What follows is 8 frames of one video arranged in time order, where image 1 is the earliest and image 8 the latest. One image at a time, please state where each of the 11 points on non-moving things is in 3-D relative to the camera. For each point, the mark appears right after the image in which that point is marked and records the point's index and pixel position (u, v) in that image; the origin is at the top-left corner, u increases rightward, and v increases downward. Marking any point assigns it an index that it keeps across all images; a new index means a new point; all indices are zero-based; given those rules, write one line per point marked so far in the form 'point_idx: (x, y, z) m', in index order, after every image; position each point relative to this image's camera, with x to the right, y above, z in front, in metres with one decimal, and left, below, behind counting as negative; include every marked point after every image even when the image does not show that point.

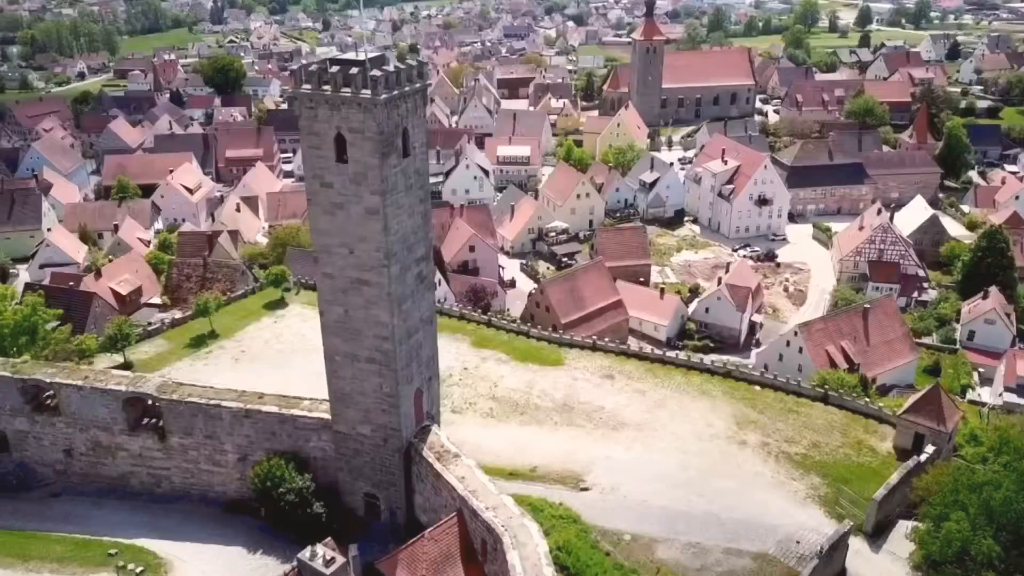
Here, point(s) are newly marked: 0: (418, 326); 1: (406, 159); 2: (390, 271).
0: (-2.1, -0.9, +17.9) m
1: (-2.2, +2.6, +16.3) m
2: (-2.5, +0.3, +16.5) m
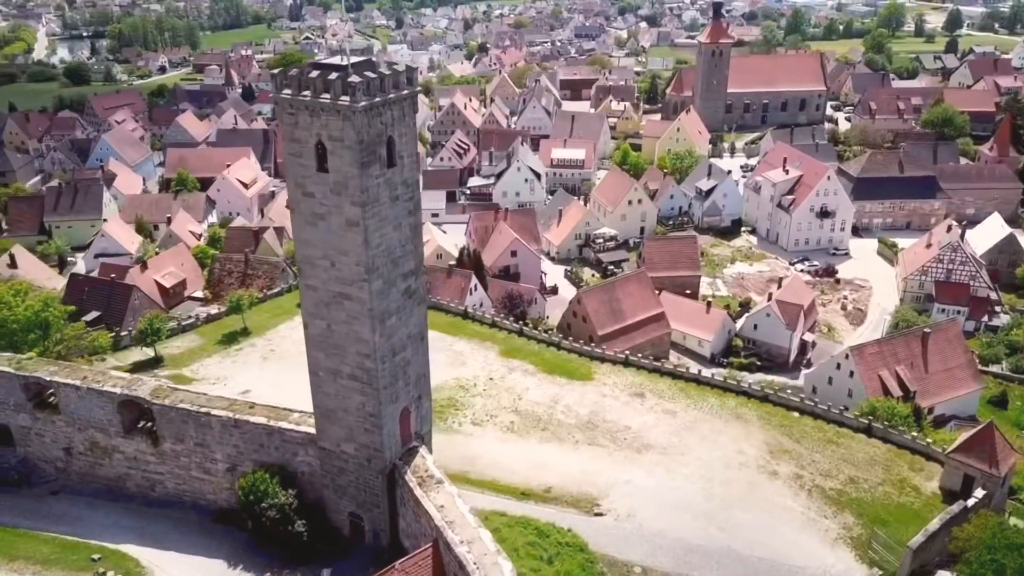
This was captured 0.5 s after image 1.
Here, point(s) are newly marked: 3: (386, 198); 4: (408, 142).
0: (-2.3, -1.2, +17.1) m
1: (-2.3, +2.3, +15.5) m
2: (-2.8, 0.0, +15.7) m
3: (-2.4, +1.7, +15.6) m
4: (-2.0, +2.9, +15.7) m
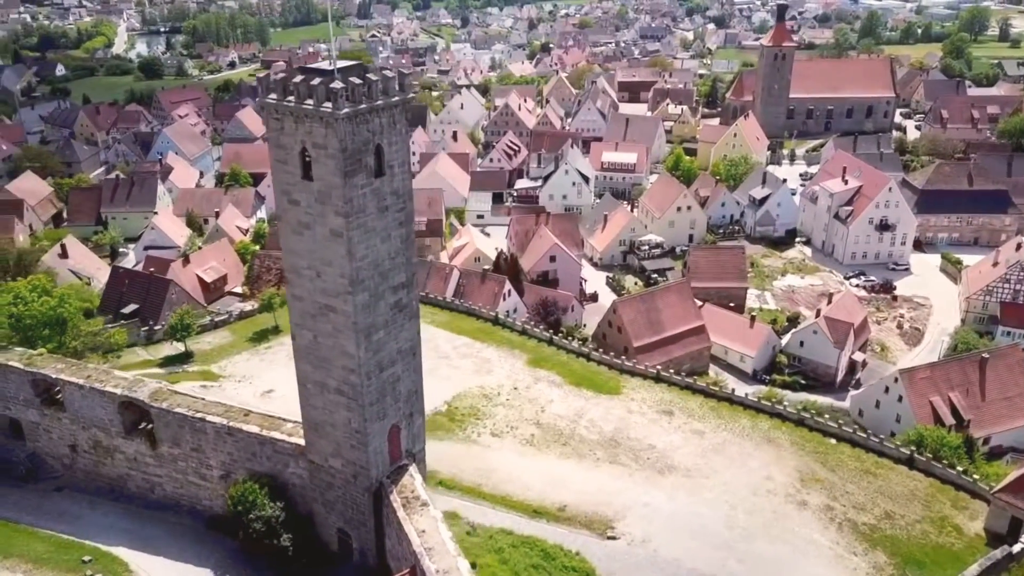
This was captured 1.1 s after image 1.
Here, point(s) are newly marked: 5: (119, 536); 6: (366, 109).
0: (-2.4, -1.4, +16.4) m
1: (-2.5, +2.0, +14.9) m
2: (-2.9, -0.2, +15.1) m
3: (-2.6, +1.5, +14.9) m
4: (-2.1, +2.6, +15.1) m
5: (-9.5, -6.0, +19.5) m
6: (-2.6, +3.1, +14.1) m
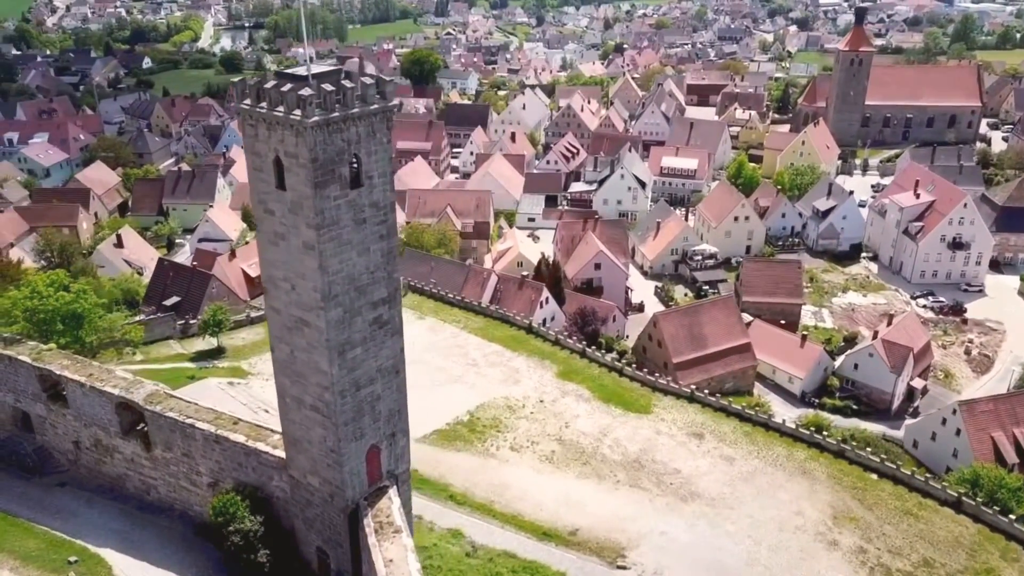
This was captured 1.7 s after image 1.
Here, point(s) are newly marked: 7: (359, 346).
0: (-2.7, -1.7, +15.7) m
1: (-2.8, +1.7, +14.2) m
2: (-3.3, -0.5, +14.5) m
3: (-2.9, +1.2, +14.3) m
4: (-2.4, +2.3, +14.4) m
5: (-9.7, -6.0, +19.4) m
6: (-2.9, +2.8, +13.4) m
7: (-2.9, -1.1, +15.2) m
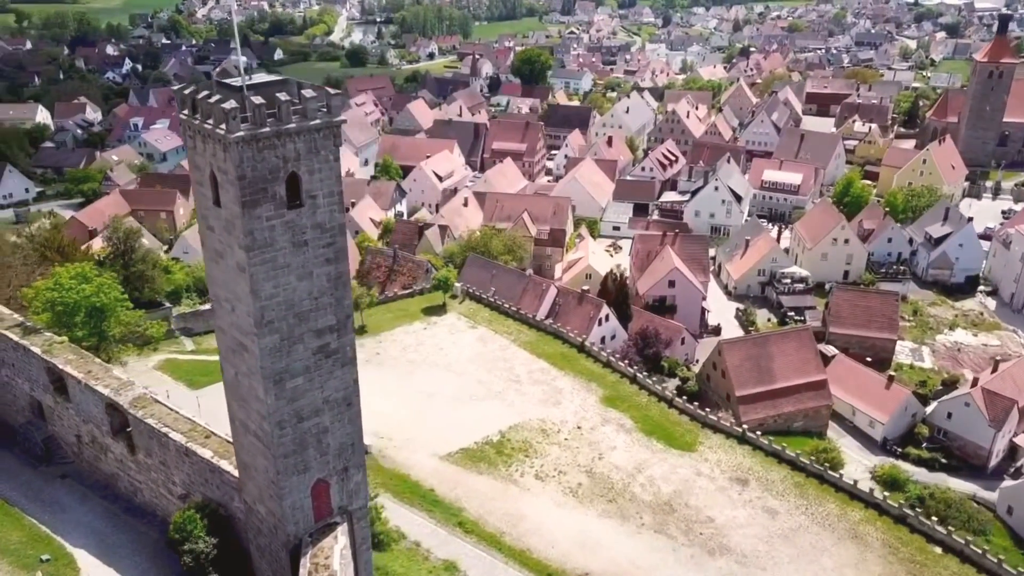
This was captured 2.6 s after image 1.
0: (-3.5, -2.2, +14.7) m
1: (-3.6, +1.3, +13.1) m
2: (-4.2, -0.9, +13.5) m
3: (-3.7, +0.7, +13.2) m
4: (-3.1, +1.8, +13.3) m
5: (-10.2, -6.0, +19.4) m
6: (-3.7, +2.4, +12.4) m
7: (-3.7, -1.5, +14.2) m
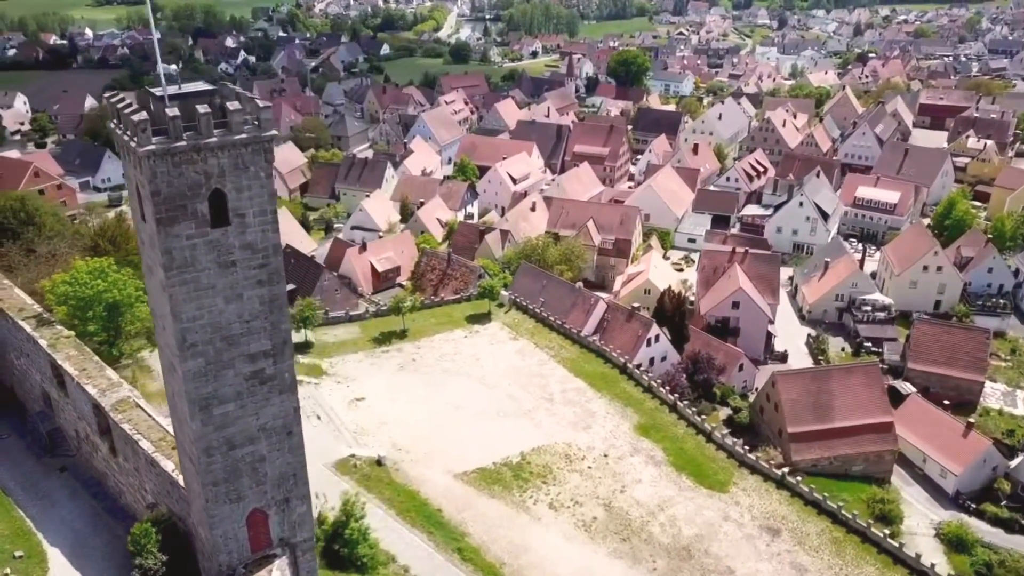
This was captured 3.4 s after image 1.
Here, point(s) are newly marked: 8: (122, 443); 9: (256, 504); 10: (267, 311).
0: (-4.4, -2.6, +13.9) m
1: (-4.5, +0.9, +12.3) m
2: (-5.2, -1.2, +12.8) m
3: (-4.7, +0.4, +12.5) m
4: (-4.0, +1.4, +12.4) m
5: (-10.7, -6.0, +19.4) m
6: (-4.7, +2.0, +11.6) m
7: (-4.7, -1.9, +13.4) m
8: (-9.1, -3.6, +18.8) m
9: (-4.6, -3.9, +14.4) m
10: (-4.0, -0.4, +13.2) m
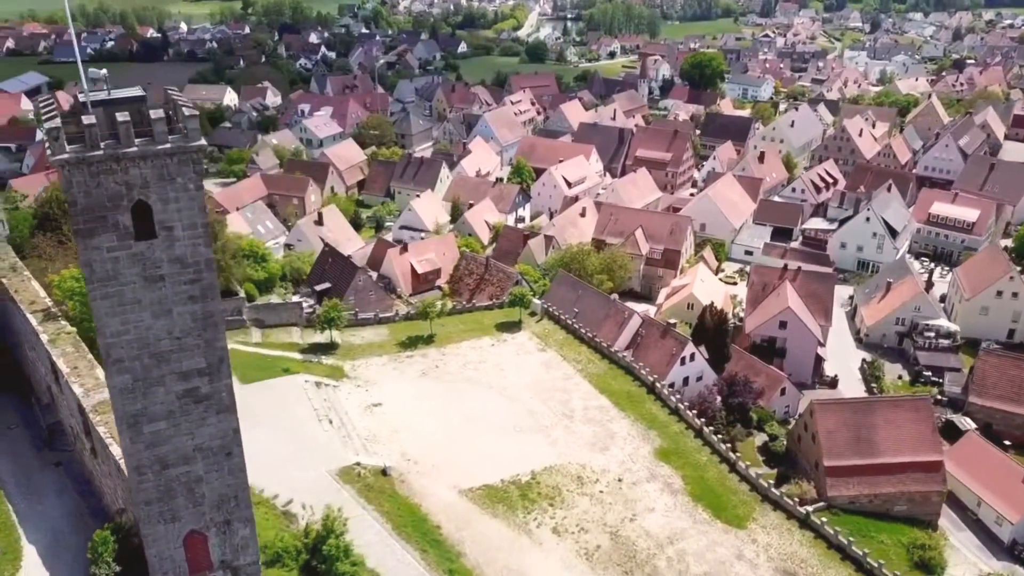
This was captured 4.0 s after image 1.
0: (-5.4, -2.8, +13.4) m
1: (-5.4, +0.7, +11.8) m
2: (-6.1, -1.4, +12.3) m
3: (-5.6, +0.2, +11.9) m
4: (-4.9, +1.1, +11.8) m
5: (-11.3, -5.9, +19.4) m
6: (-5.6, +1.8, +11.1) m
7: (-5.6, -2.1, +12.9) m
8: (-9.6, -3.7, +18.6) m
9: (-5.5, -4.1, +13.9) m
10: (-4.9, -0.7, +12.6) m
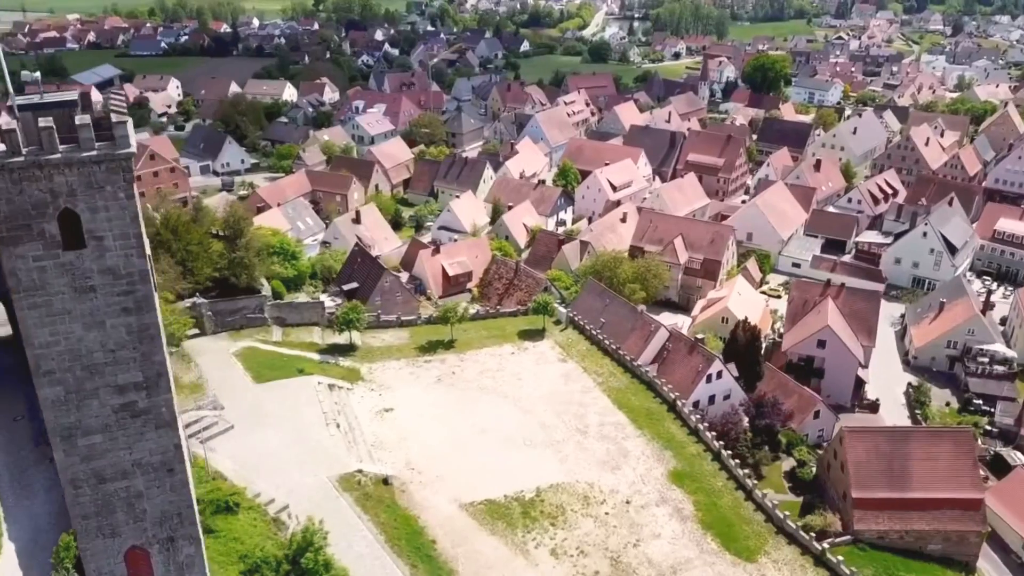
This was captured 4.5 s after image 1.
0: (-6.2, -3.0, +13.0) m
1: (-6.2, +0.5, +11.4) m
2: (-7.0, -1.6, +12.0) m
3: (-6.4, 0.0, +11.5) m
4: (-5.7, +1.0, +11.4) m
5: (-11.7, -5.9, +19.5) m
6: (-6.4, +1.7, +10.7) m
7: (-6.5, -2.3, +12.5) m
8: (-10.0, -3.7, +18.5) m
9: (-6.4, -4.3, +13.5) m
10: (-5.7, -0.8, +12.2) m
